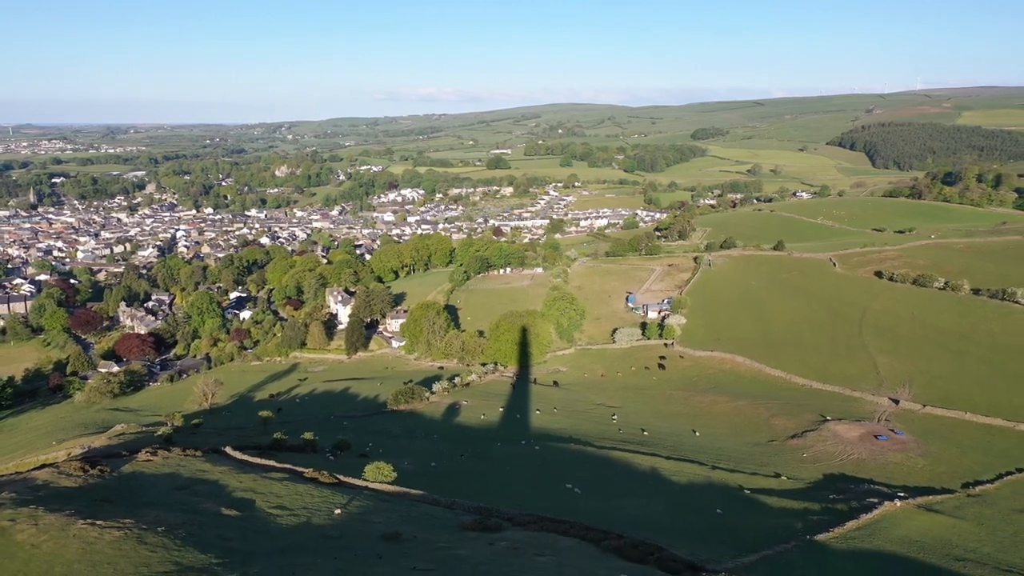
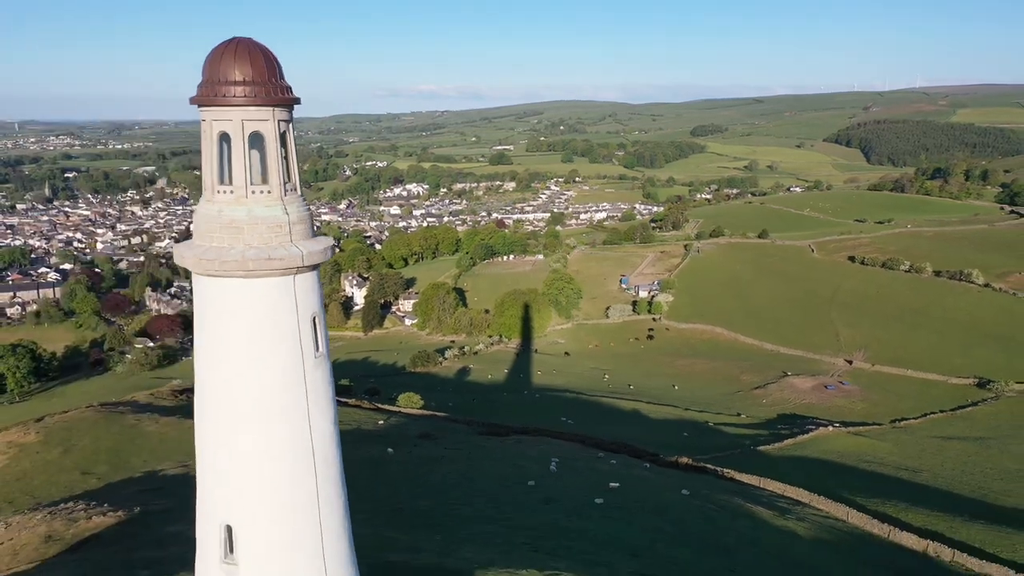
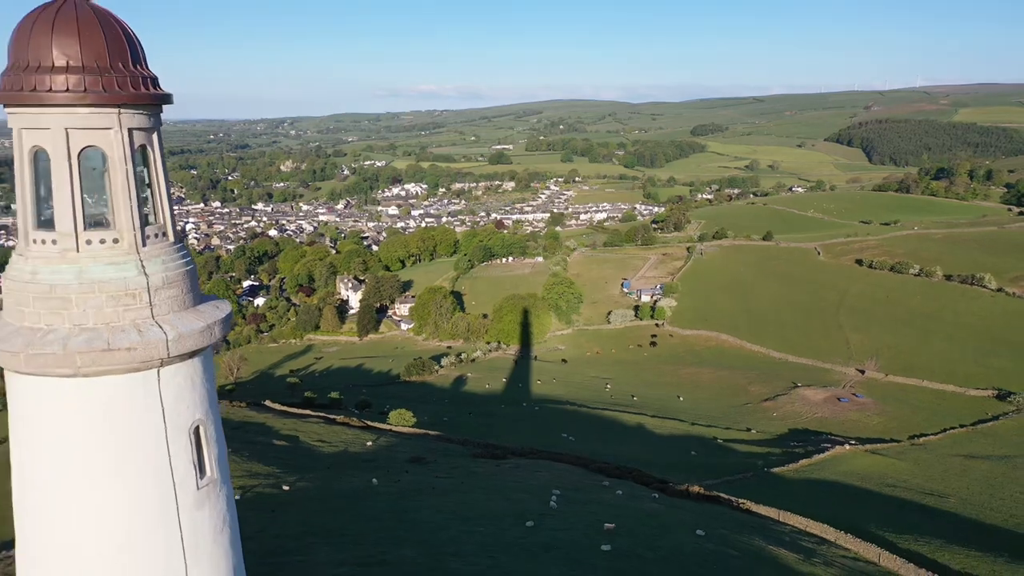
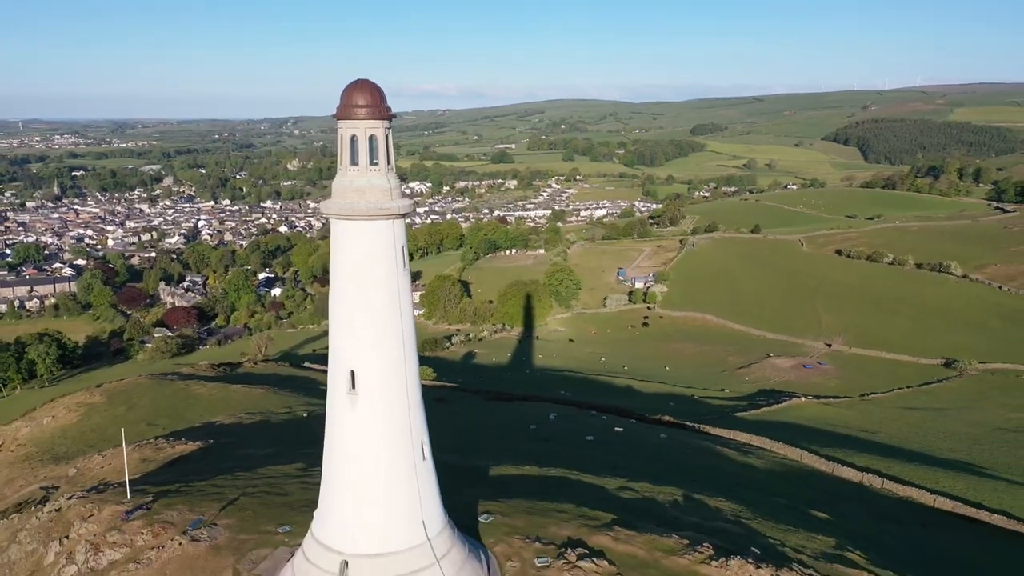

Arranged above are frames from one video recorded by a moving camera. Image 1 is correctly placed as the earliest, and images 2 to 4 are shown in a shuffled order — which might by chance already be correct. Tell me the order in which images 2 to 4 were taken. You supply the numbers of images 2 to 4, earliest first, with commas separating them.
3, 2, 4
